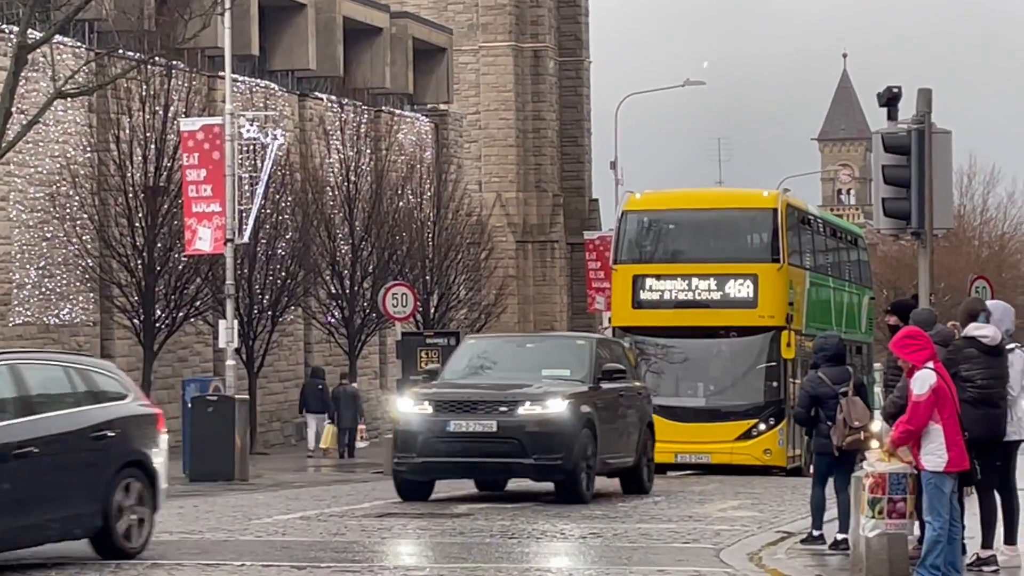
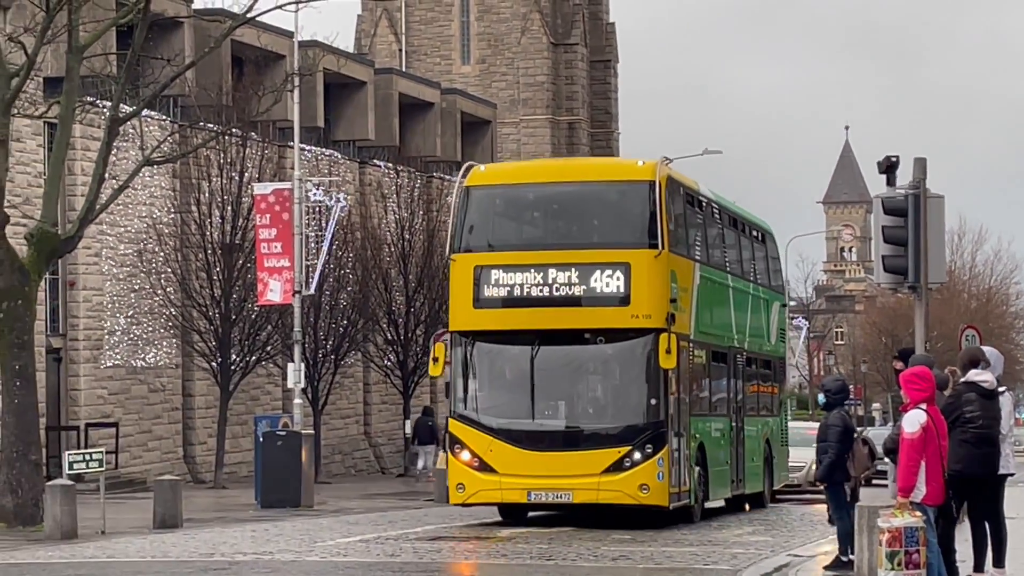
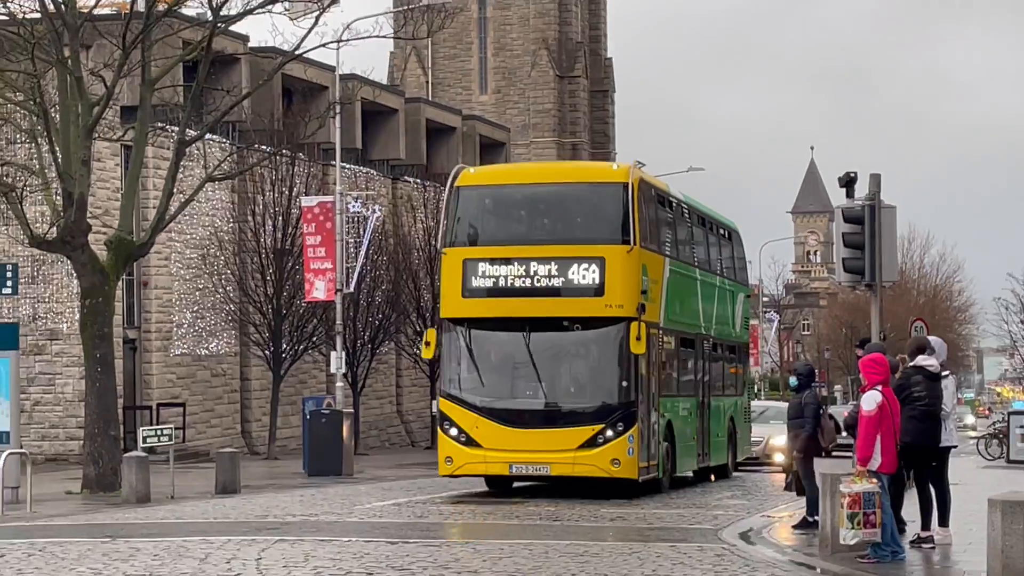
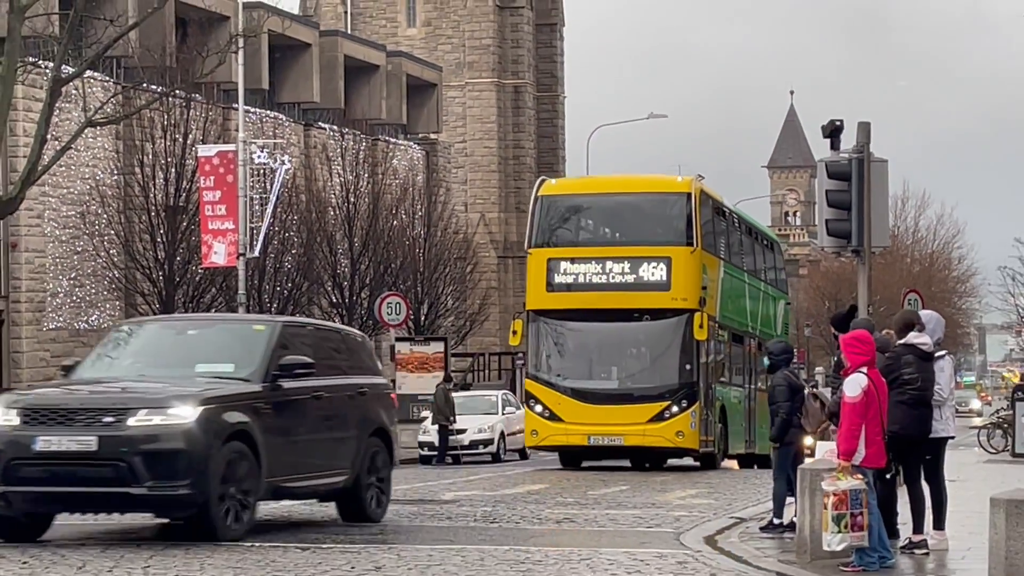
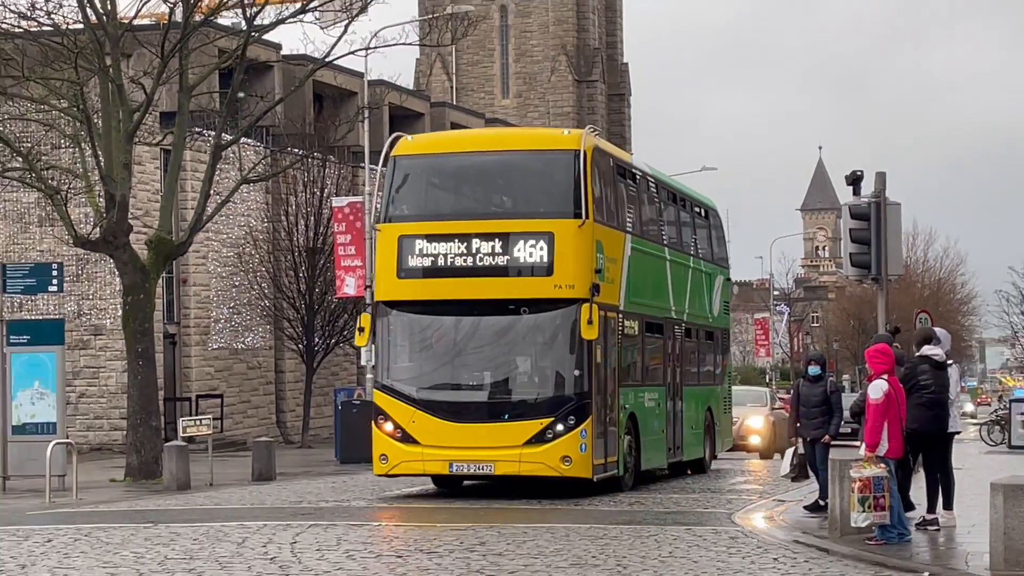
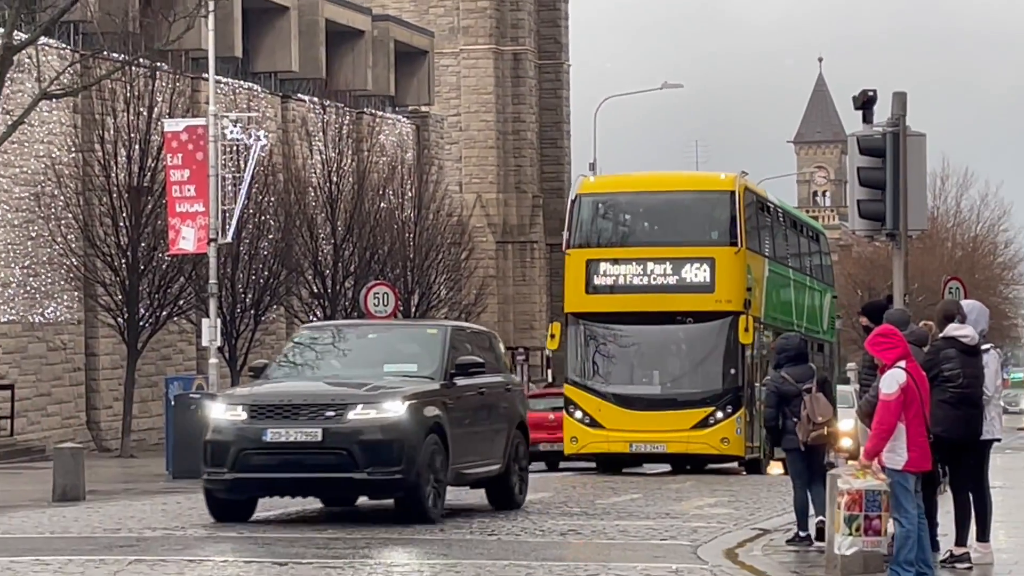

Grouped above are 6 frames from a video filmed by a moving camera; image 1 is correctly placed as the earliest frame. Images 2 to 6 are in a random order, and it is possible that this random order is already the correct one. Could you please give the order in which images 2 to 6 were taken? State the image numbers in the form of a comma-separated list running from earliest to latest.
6, 4, 2, 3, 5
